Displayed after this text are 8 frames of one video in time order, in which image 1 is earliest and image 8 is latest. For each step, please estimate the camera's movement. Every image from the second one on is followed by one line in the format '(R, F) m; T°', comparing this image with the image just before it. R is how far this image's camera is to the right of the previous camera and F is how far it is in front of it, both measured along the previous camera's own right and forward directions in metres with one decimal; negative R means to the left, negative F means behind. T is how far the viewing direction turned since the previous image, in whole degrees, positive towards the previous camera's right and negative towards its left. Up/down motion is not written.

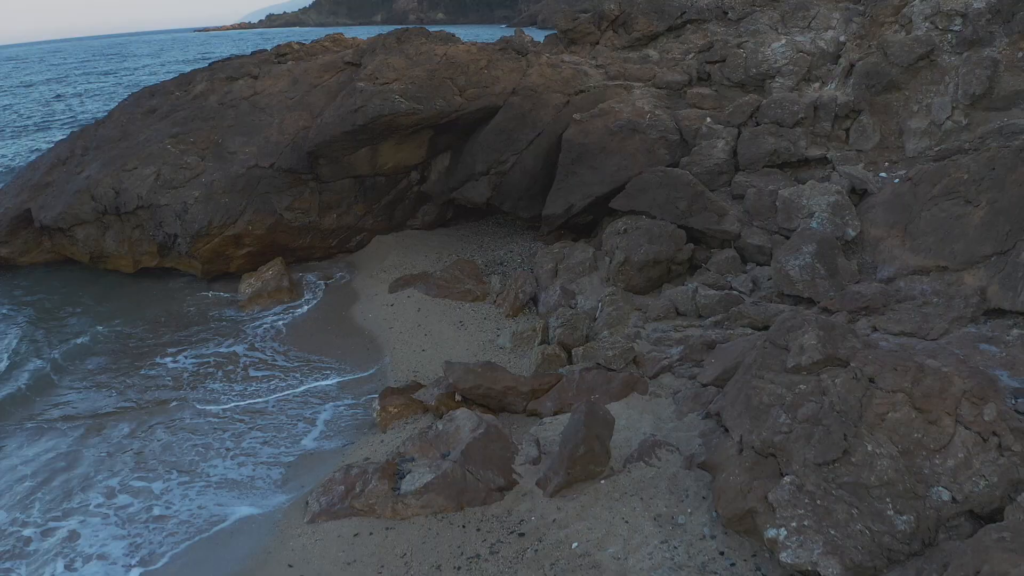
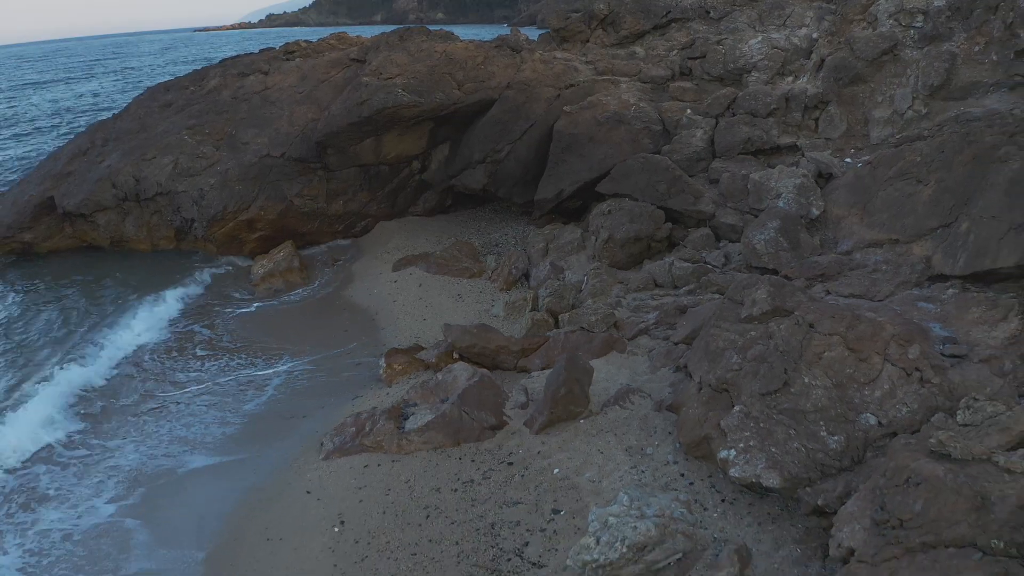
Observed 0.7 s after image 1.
(+0.1, -0.8) m; 0°
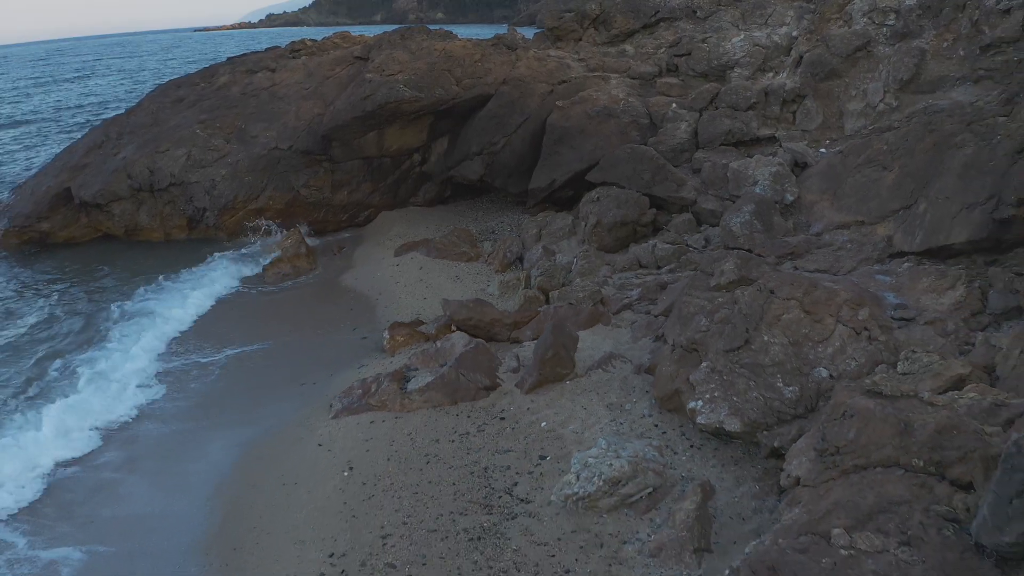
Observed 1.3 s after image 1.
(+0.1, -0.6) m; 0°
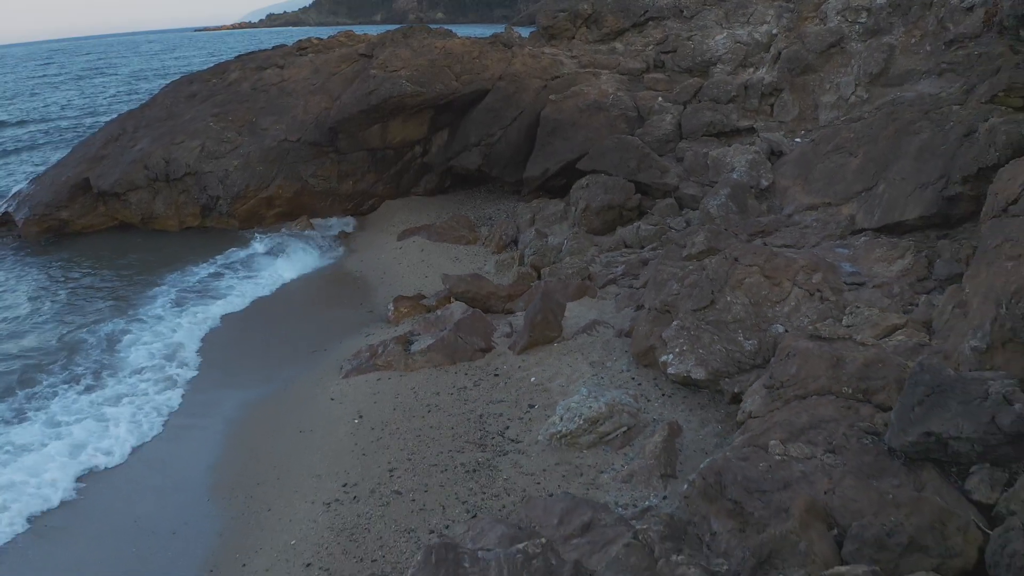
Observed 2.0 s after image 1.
(+0.1, -0.8) m; 0°
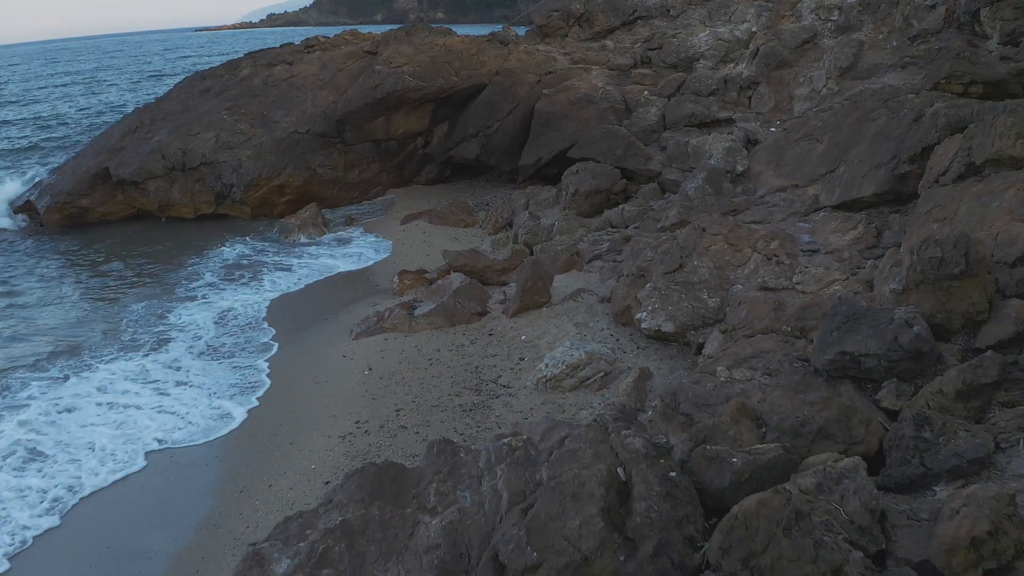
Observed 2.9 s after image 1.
(+0.1, -0.9) m; 0°
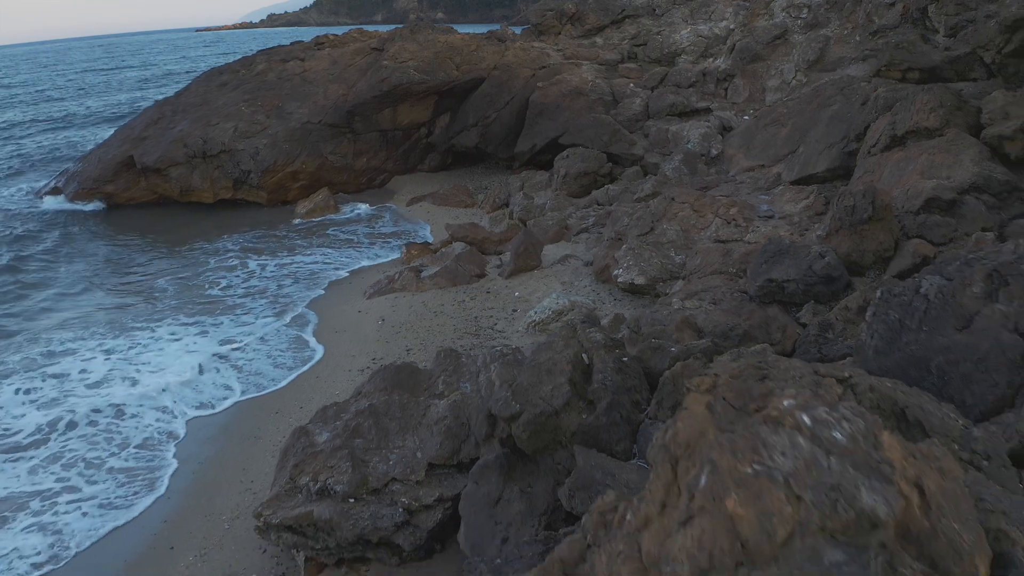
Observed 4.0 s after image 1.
(+0.1, -1.2) m; 0°
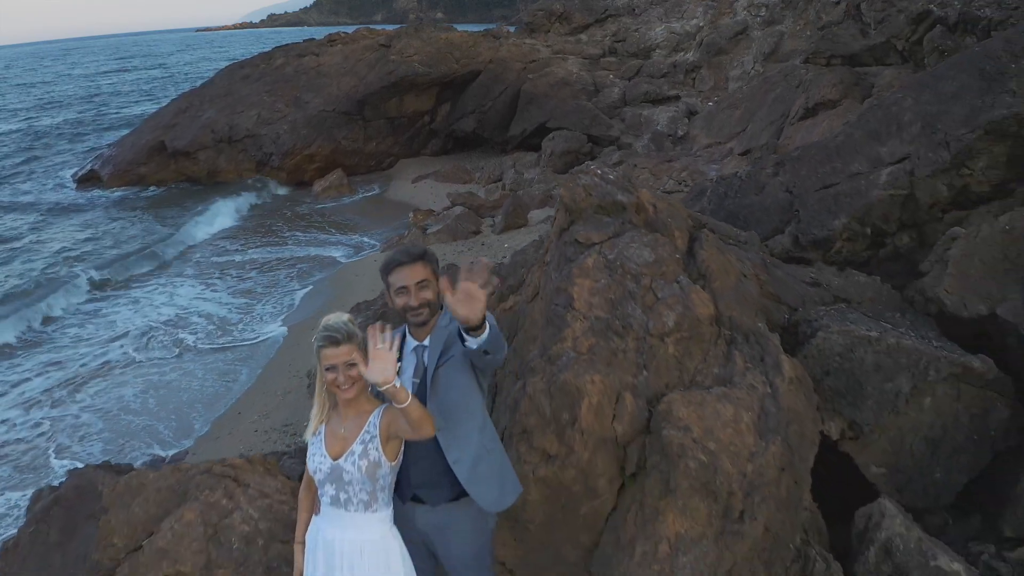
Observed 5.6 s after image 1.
(+0.1, -1.9) m; 0°
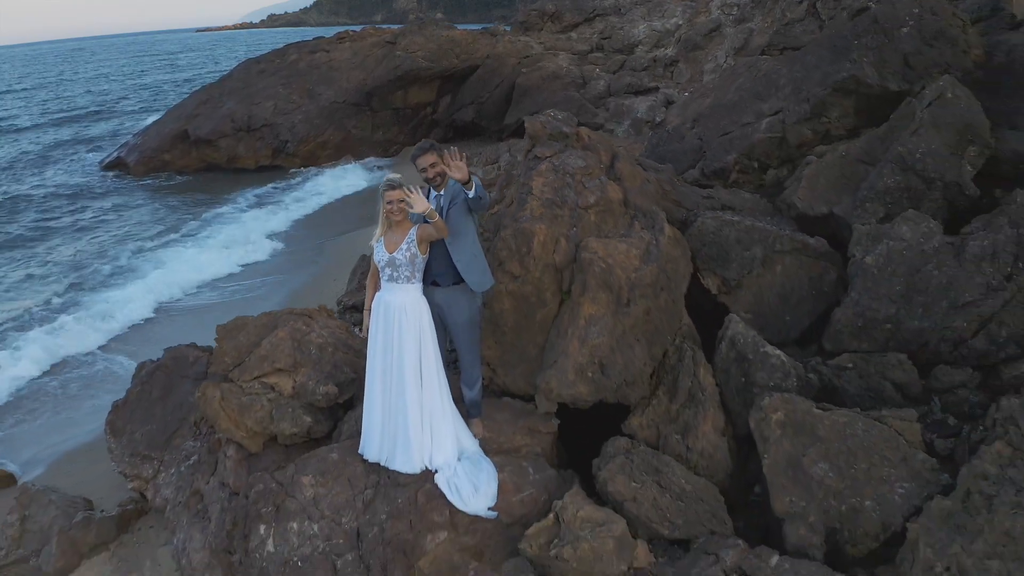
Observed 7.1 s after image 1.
(+0.1, -1.7) m; 0°
